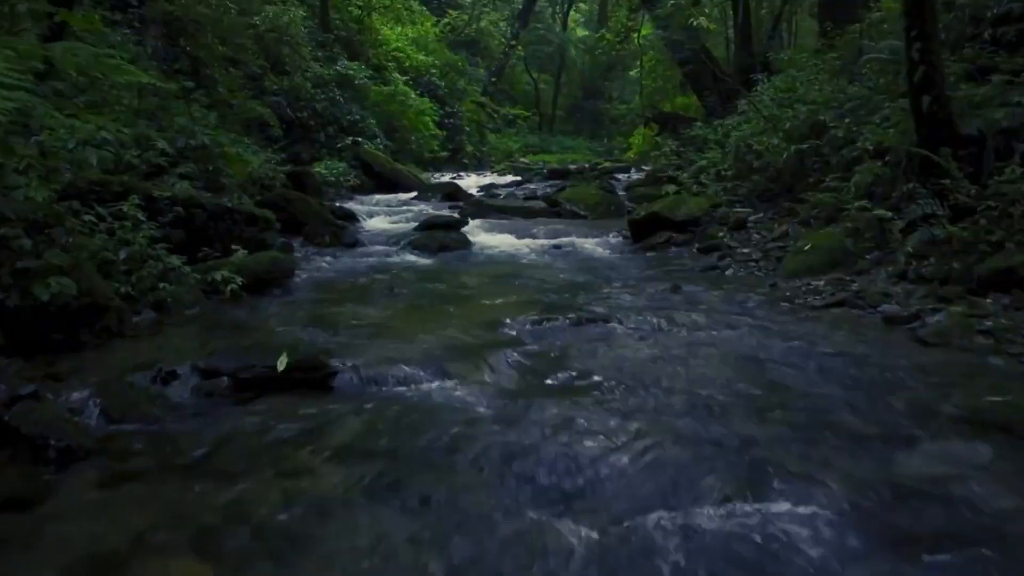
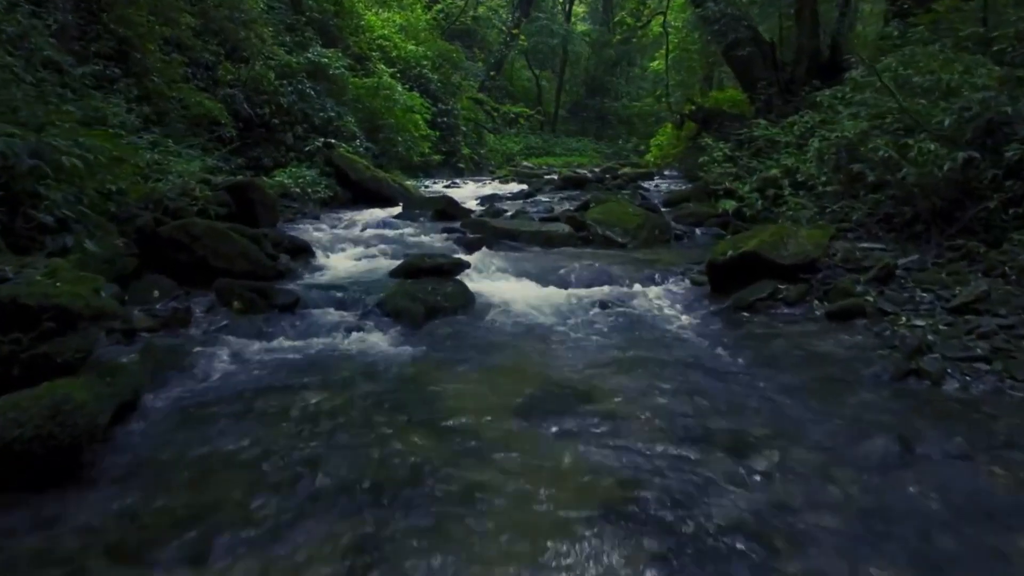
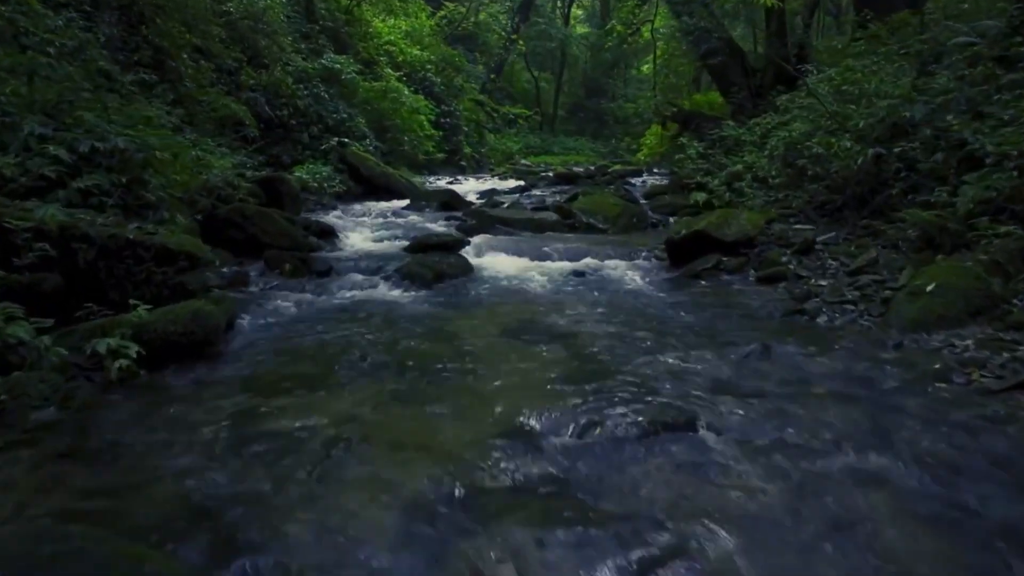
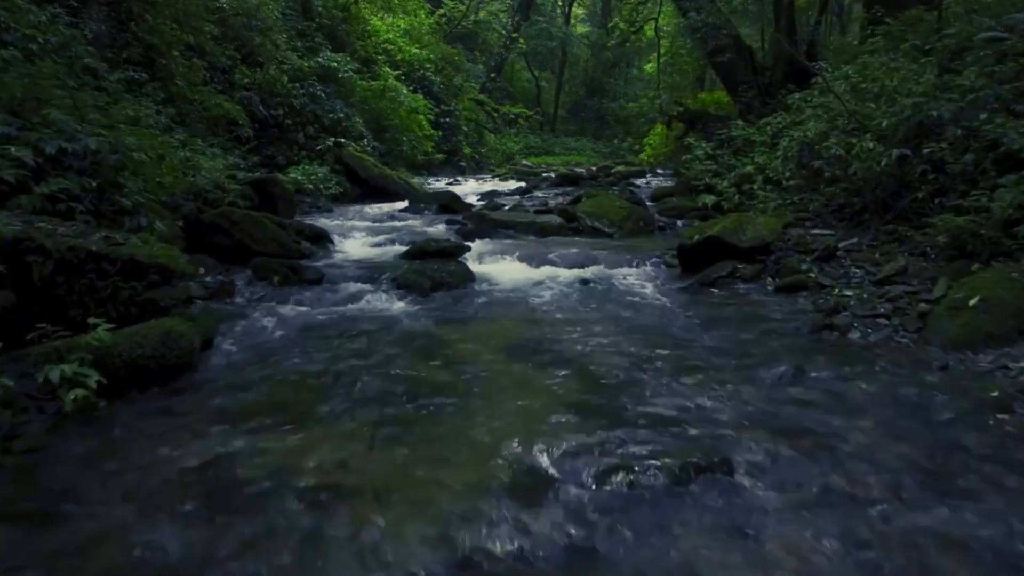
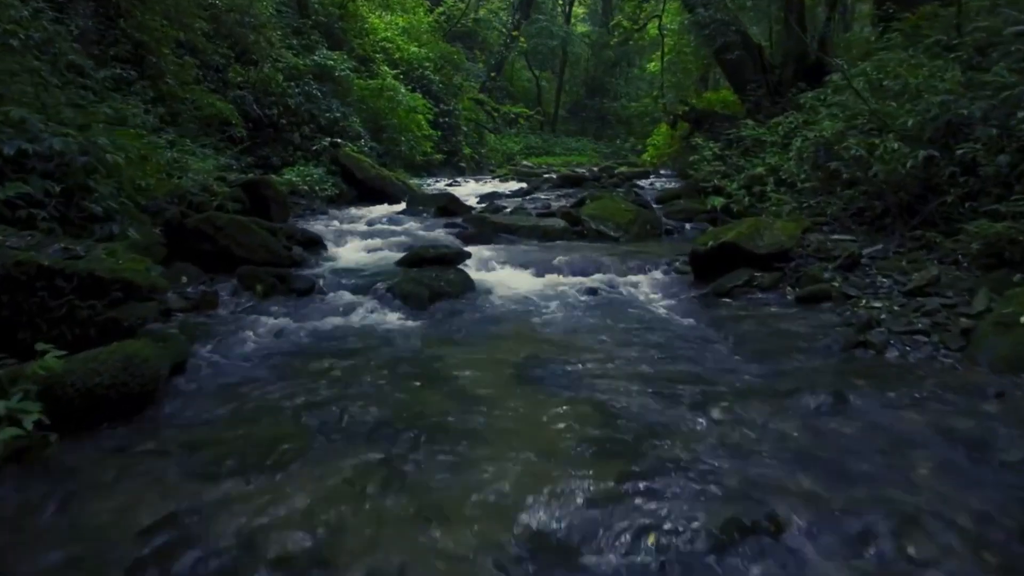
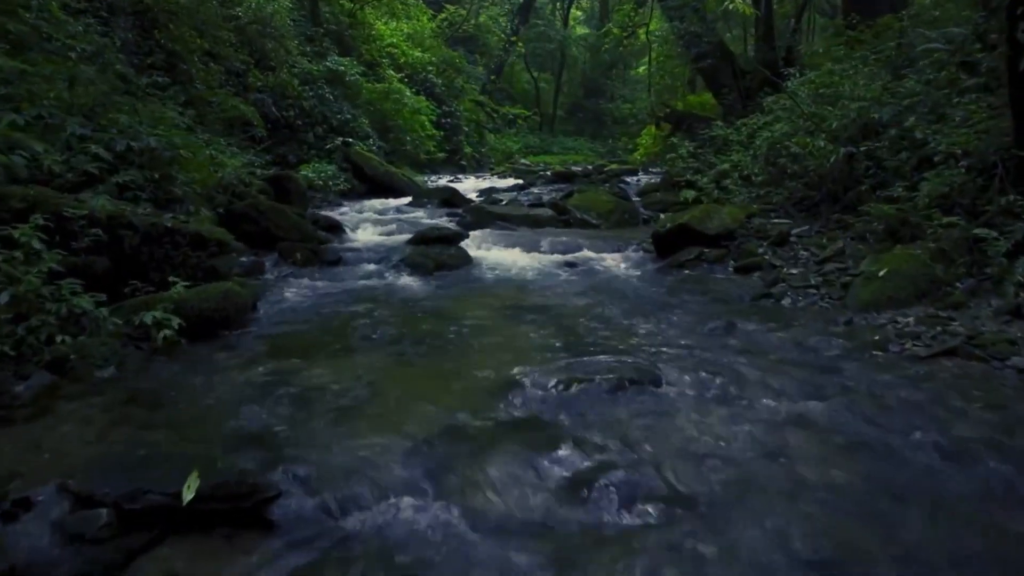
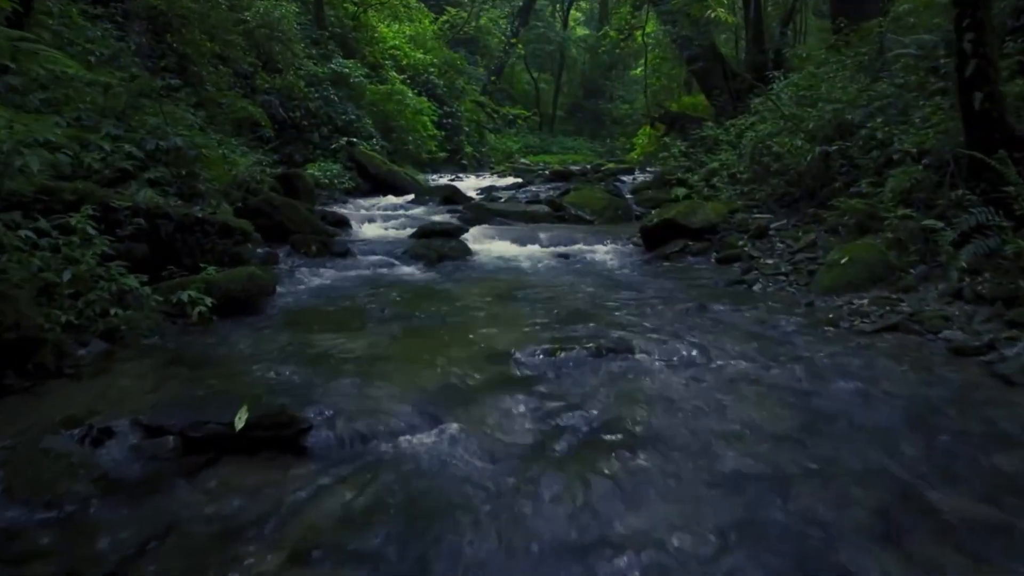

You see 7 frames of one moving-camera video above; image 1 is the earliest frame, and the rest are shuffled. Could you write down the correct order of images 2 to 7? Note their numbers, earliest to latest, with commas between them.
7, 6, 3, 4, 5, 2
